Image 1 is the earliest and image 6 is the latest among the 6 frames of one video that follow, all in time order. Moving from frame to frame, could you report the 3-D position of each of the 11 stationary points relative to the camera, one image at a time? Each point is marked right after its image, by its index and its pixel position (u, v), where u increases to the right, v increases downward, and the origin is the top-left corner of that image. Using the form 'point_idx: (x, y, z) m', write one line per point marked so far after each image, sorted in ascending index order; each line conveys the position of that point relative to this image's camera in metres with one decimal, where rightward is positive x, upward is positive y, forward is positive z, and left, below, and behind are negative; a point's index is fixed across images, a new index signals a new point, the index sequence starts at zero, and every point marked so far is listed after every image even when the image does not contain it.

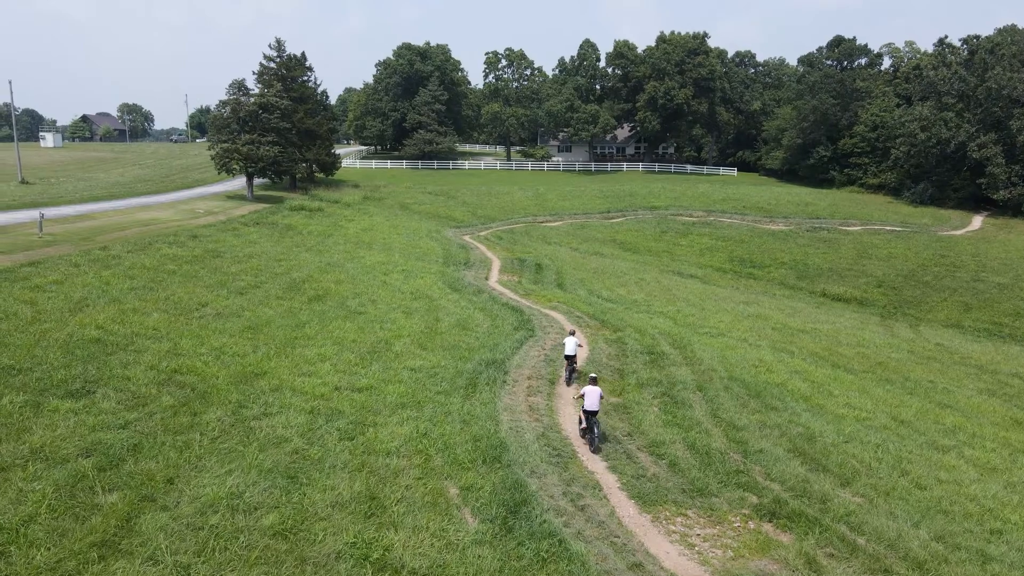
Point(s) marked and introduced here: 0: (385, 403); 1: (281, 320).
0: (-2.3, -2.0, +12.8) m
1: (-5.8, -0.8, +18.3) m
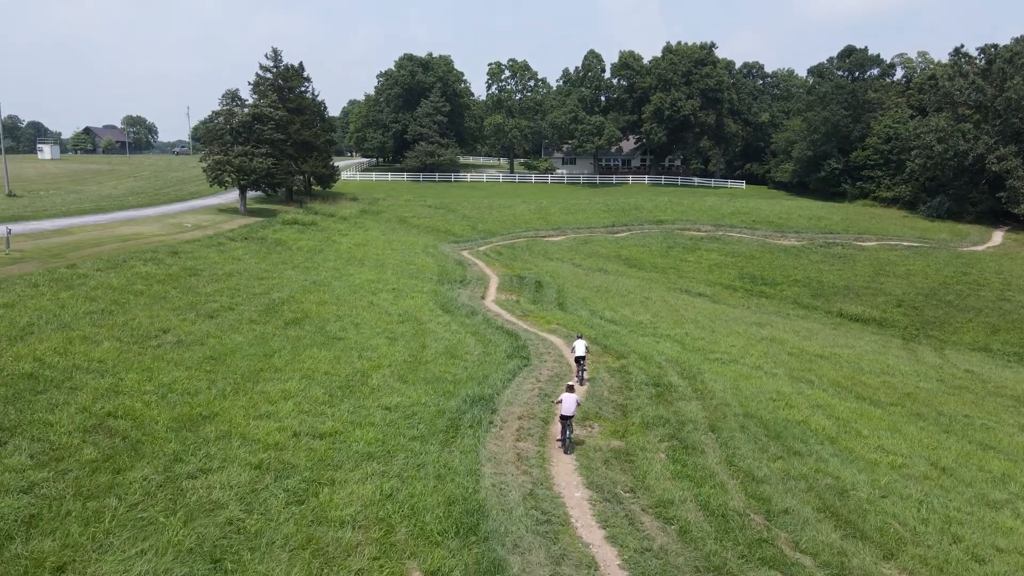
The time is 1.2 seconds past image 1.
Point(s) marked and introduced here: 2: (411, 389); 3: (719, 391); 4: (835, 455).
0: (-2.5, -2.5, +11.1) m
1: (-6.0, -1.4, +16.6) m
2: (-2.1, -2.1, +15.0) m
3: (+5.0, -2.5, +17.5) m
4: (+6.1, -3.2, +13.7) m
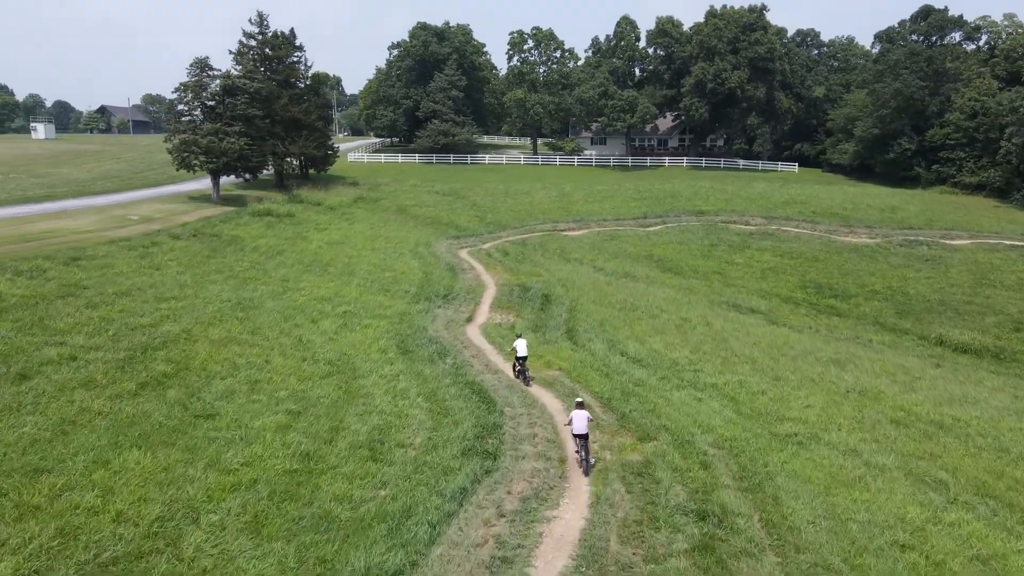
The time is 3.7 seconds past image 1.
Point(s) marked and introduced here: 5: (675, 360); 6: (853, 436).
0: (-3.5, -3.6, +4.4) m
1: (-6.8, -2.3, +10.0) m
2: (-2.9, -3.1, +8.3) m
3: (+4.2, -3.5, +10.4) m
4: (+5.2, -4.2, +6.7) m
5: (+4.4, -1.9, +19.8) m
6: (+7.1, -3.0, +15.1) m
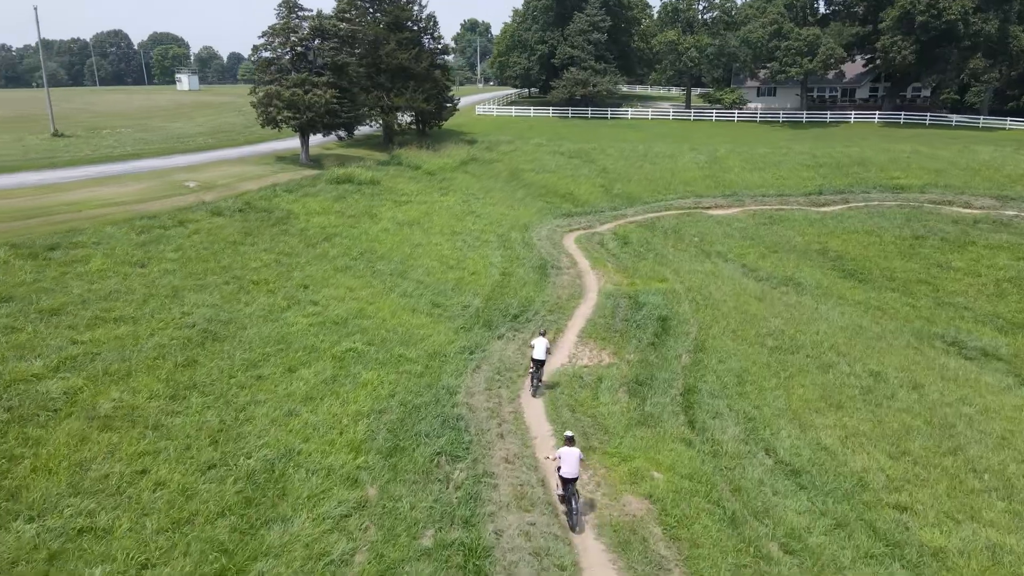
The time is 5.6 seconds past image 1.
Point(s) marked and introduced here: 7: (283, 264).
0: (-5.5, -5.1, -1.6) m
1: (-7.4, -3.3, +4.5) m
2: (-4.1, -4.4, +2.0) m
3: (+3.4, -5.0, +2.6) m
4: (+3.5, -6.1, -1.2) m
5: (+5.6, -2.9, +11.6) m
6: (+7.1, -4.5, +6.6) m
7: (-6.1, +0.6, +19.3) m
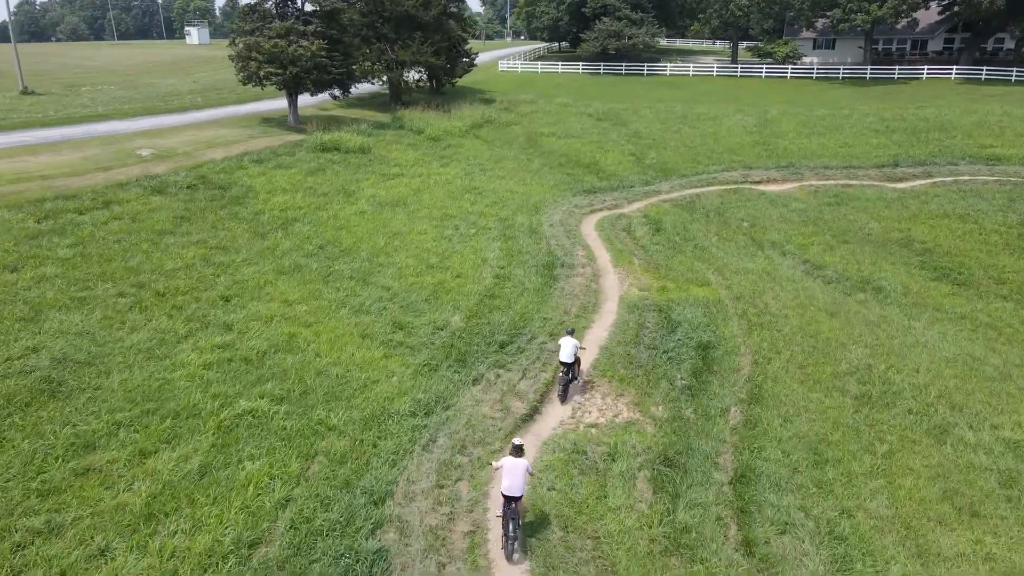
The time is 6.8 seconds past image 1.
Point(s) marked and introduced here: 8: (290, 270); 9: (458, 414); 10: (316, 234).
0: (-6.6, -6.4, -5.6) m
1: (-8.3, -4.2, +0.5) m
2: (-5.1, -5.5, -2.1) m
3: (+2.4, -6.2, -1.8) m
4: (+2.3, -7.5, -5.5) m
5: (+5.0, -3.6, +7.0) m
6: (+6.3, -5.5, +2.0) m
7: (-6.2, +0.5, +15.0) m
8: (-4.7, +0.4, +15.3) m
9: (-0.8, -1.7, +10.6) m
10: (-4.8, +1.3, +17.7) m
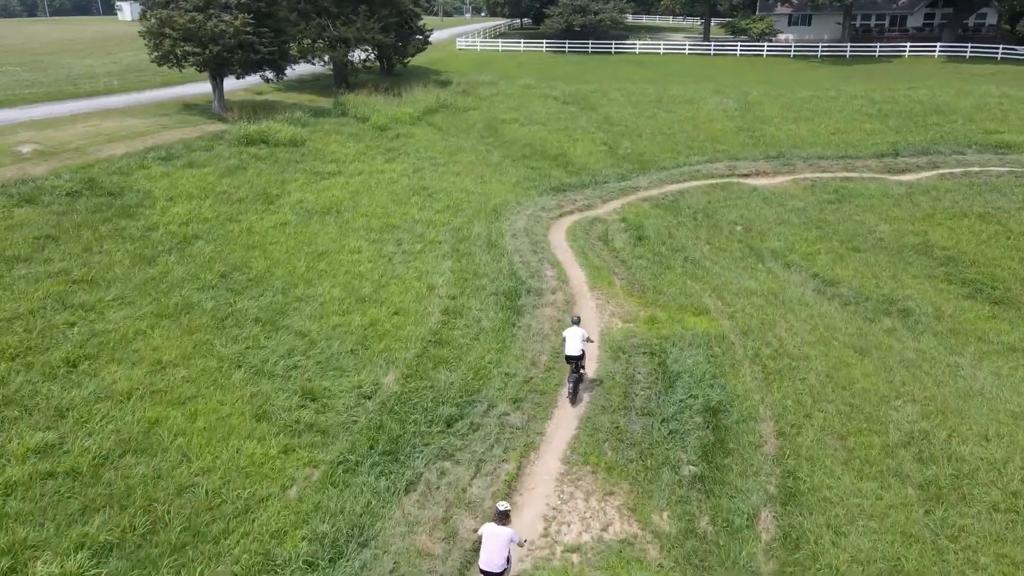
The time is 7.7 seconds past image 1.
0: (-6.3, -7.7, -9.0) m
1: (-8.3, -5.4, -3.1) m
2: (-4.9, -6.7, -5.5) m
3: (+2.5, -7.3, -4.8) m
4: (+2.6, -8.6, -8.5) m
5: (+4.7, -4.5, +4.0) m
6: (+6.3, -6.4, -0.9) m
7: (-7.0, -0.3, +11.4) m
8: (-5.5, -0.4, +11.7) m
9: (-1.3, -2.5, +7.4) m
10: (-5.7, +0.6, +14.2) m
